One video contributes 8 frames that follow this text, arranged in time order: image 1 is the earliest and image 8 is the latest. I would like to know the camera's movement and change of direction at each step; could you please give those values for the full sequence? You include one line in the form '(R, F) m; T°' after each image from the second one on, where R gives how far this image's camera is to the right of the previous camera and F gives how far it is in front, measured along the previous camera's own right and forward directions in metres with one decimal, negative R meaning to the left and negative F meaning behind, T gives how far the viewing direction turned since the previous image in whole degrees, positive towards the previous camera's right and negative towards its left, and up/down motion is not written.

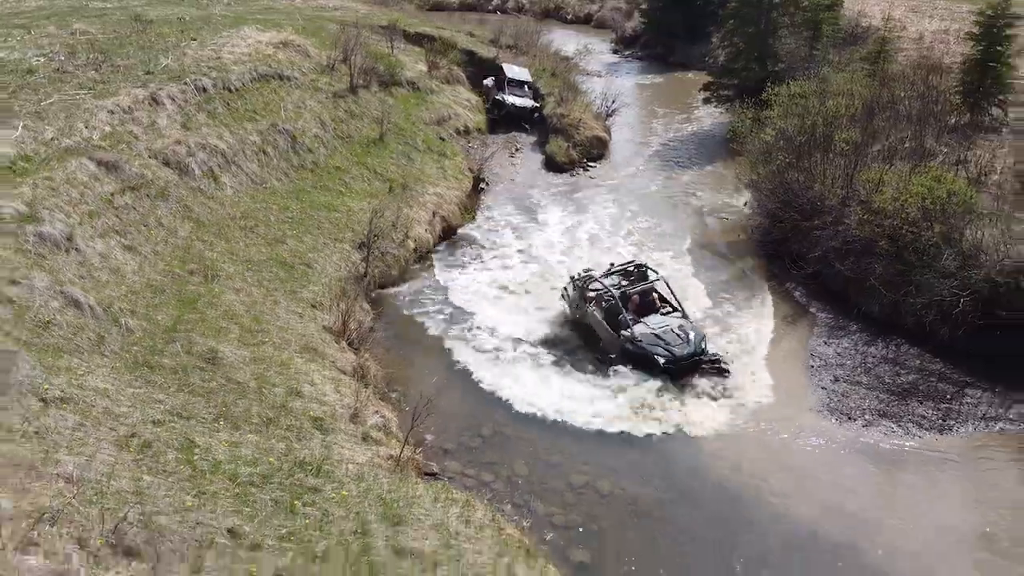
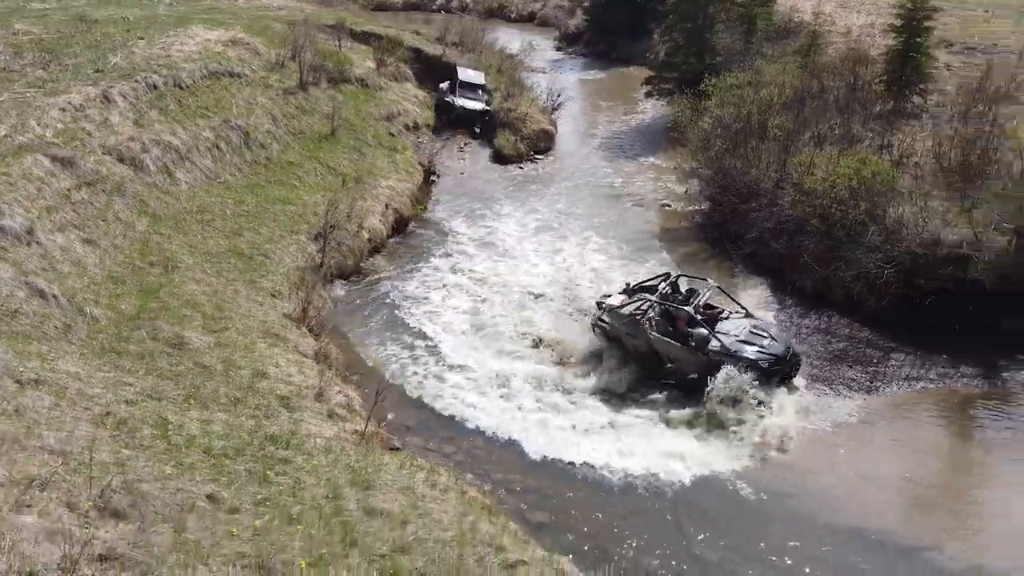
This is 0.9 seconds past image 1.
(-0.1, -0.8) m; +3°
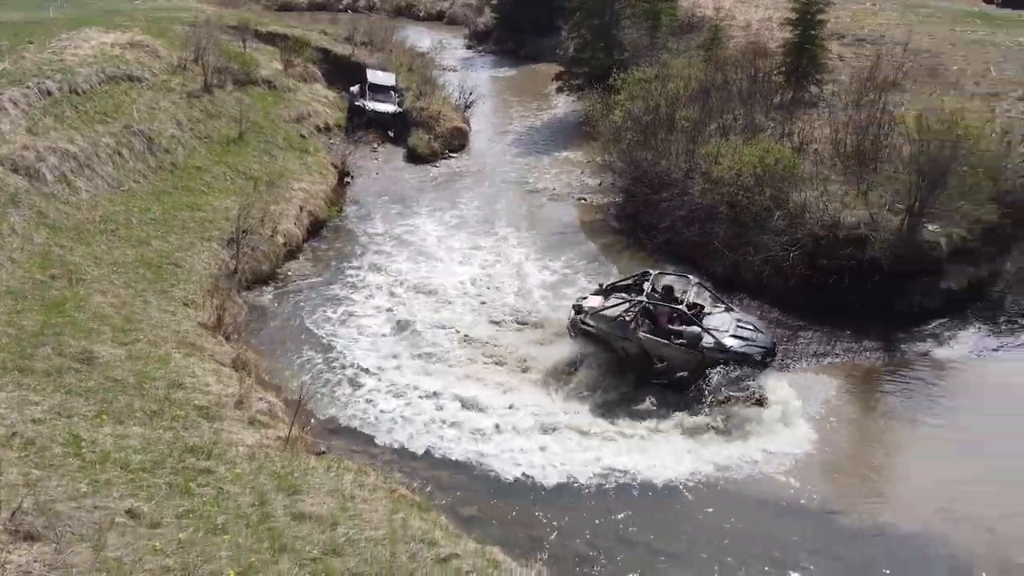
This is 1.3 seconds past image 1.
(0.0, -0.1) m; +6°
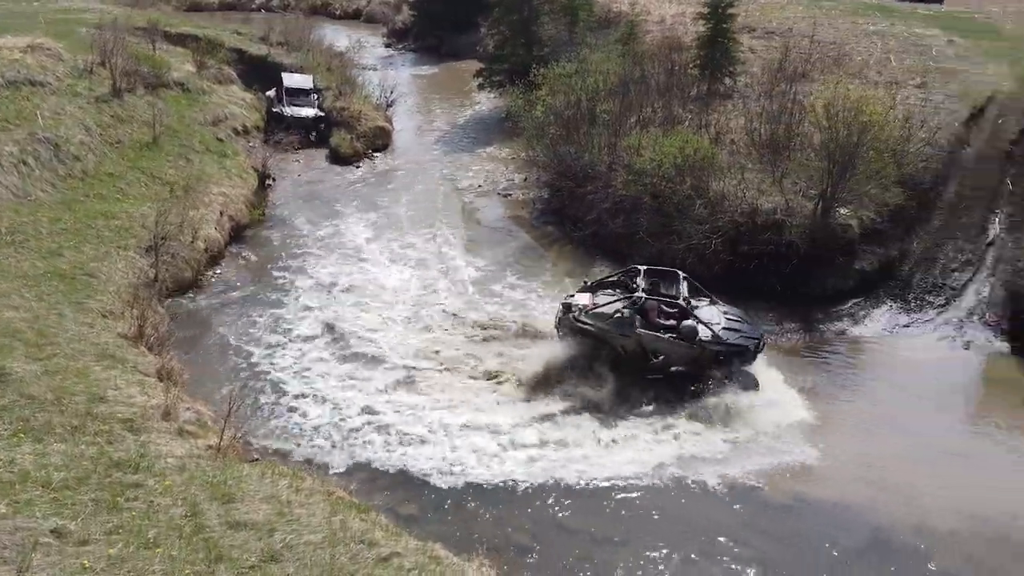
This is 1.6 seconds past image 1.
(0.0, -0.1) m; +5°
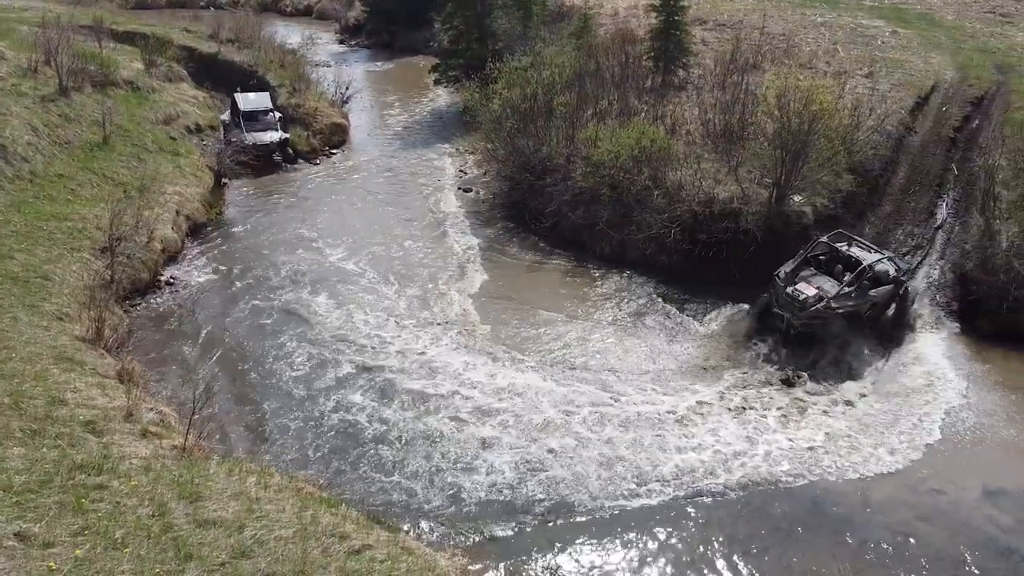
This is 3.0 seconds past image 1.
(-0.1, -0.1) m; +3°
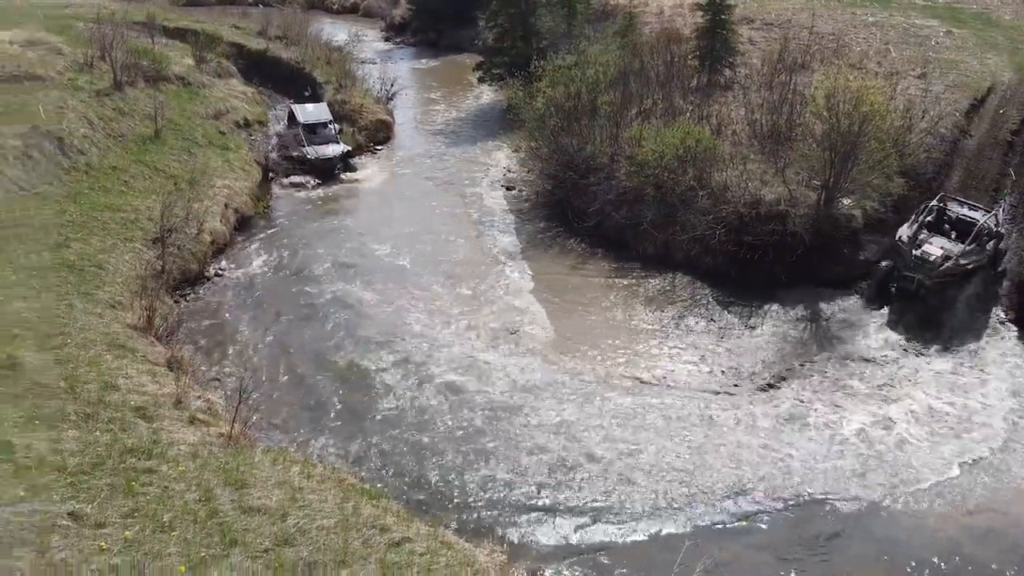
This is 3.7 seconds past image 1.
(-0.1, 0.0) m; -3°
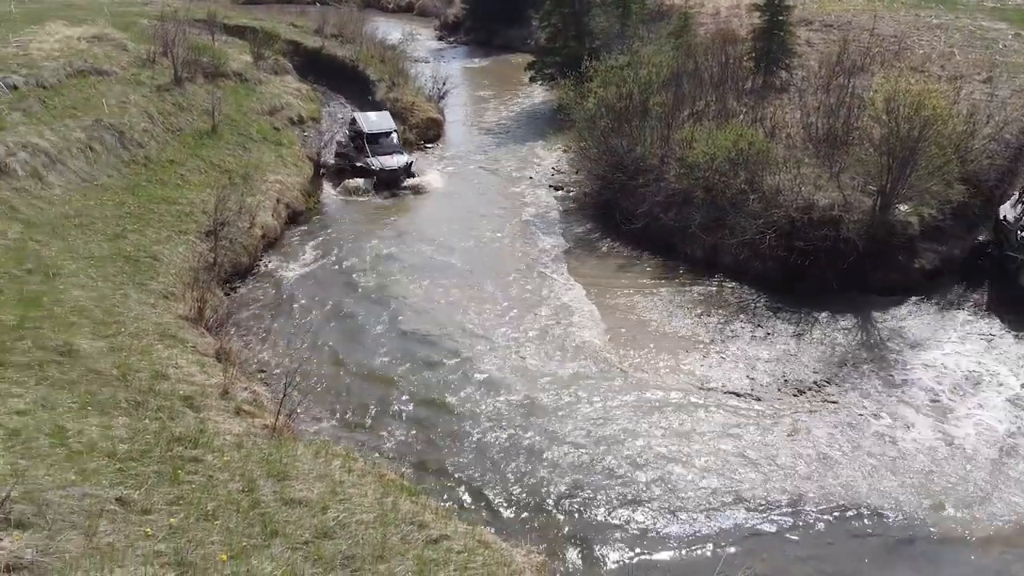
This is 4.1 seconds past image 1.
(+0.1, +0.1) m; -3°
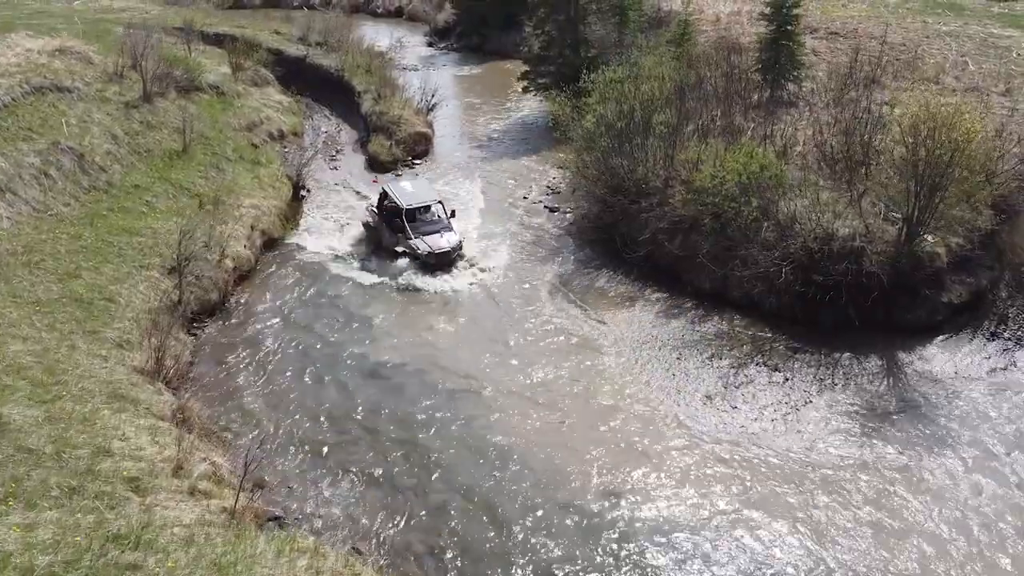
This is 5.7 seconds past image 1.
(0.0, +1.8) m; 0°
